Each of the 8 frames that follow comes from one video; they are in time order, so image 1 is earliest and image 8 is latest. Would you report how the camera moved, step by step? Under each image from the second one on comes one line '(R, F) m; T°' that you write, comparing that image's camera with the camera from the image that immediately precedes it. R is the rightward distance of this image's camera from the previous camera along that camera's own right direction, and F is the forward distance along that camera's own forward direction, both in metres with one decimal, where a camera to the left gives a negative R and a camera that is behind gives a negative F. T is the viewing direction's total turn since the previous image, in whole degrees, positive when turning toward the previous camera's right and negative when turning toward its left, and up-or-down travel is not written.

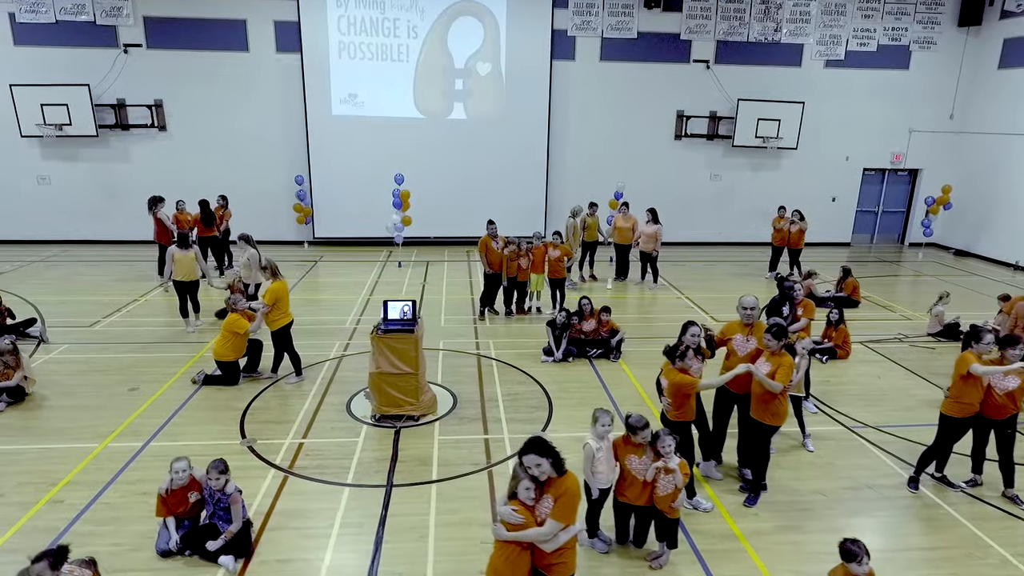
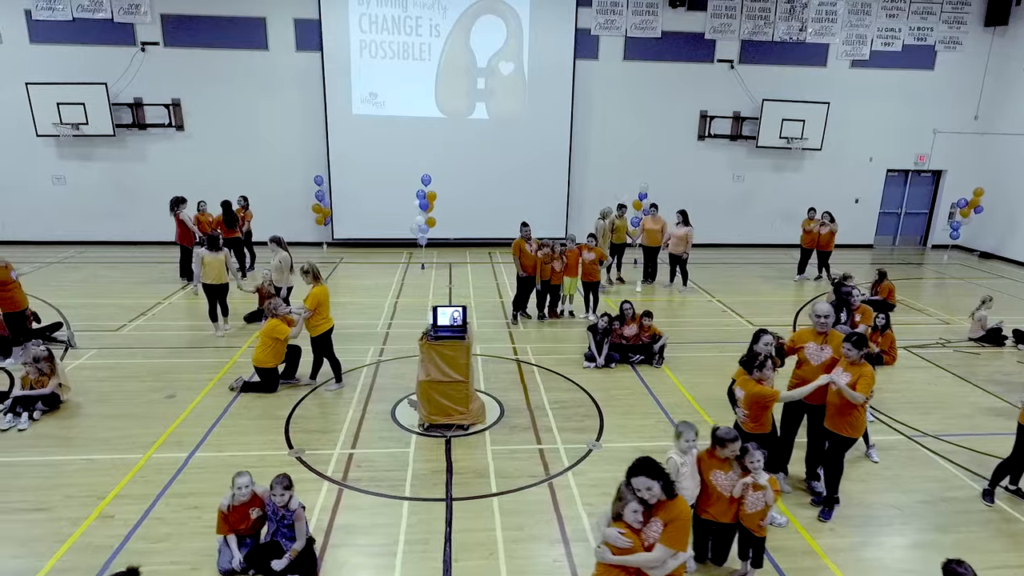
(-0.6, +0.2) m; 0°
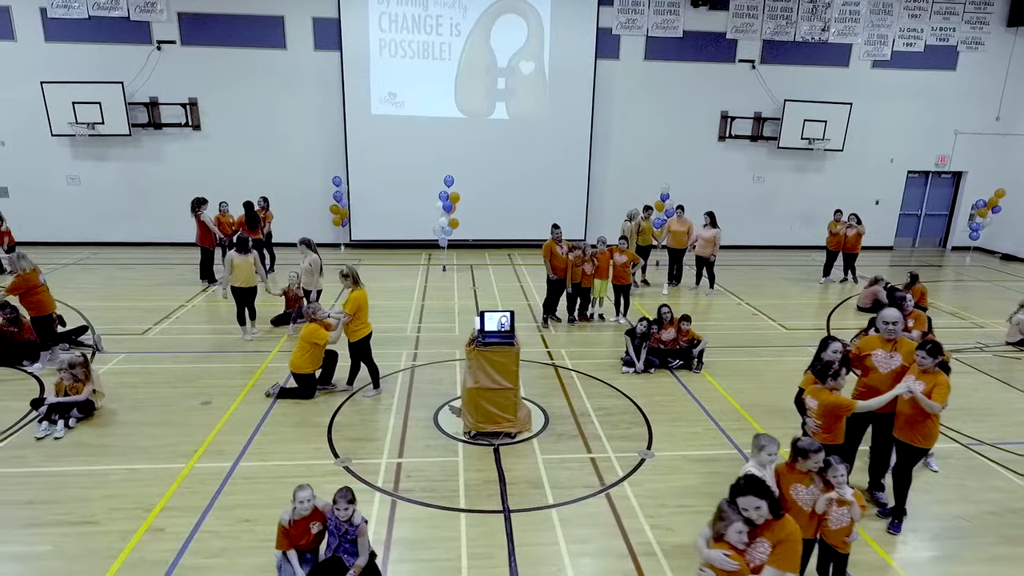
(-0.5, +0.1) m; 0°
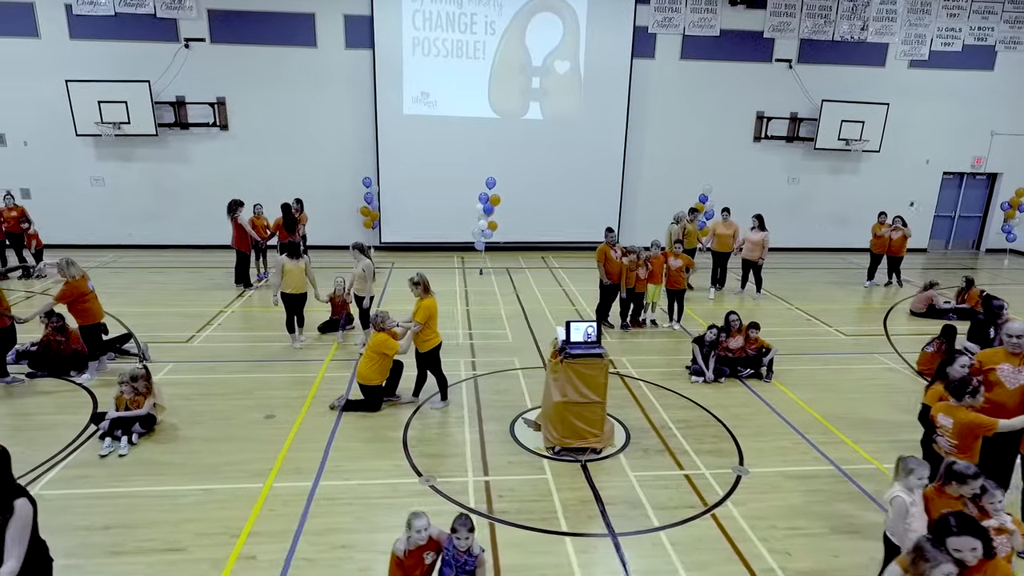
(-0.9, +0.2) m; 0°
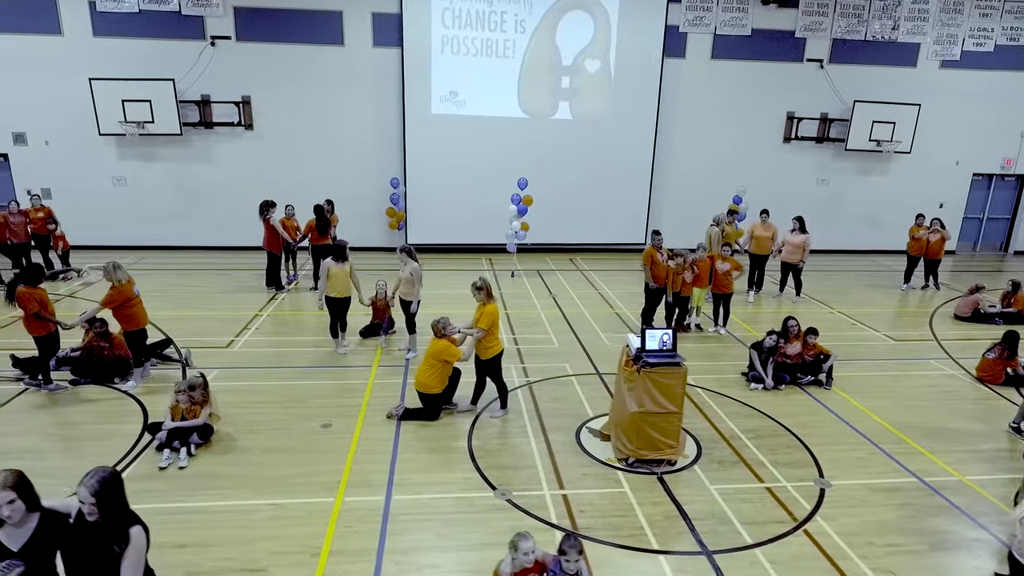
(-0.7, +0.2) m; 0°
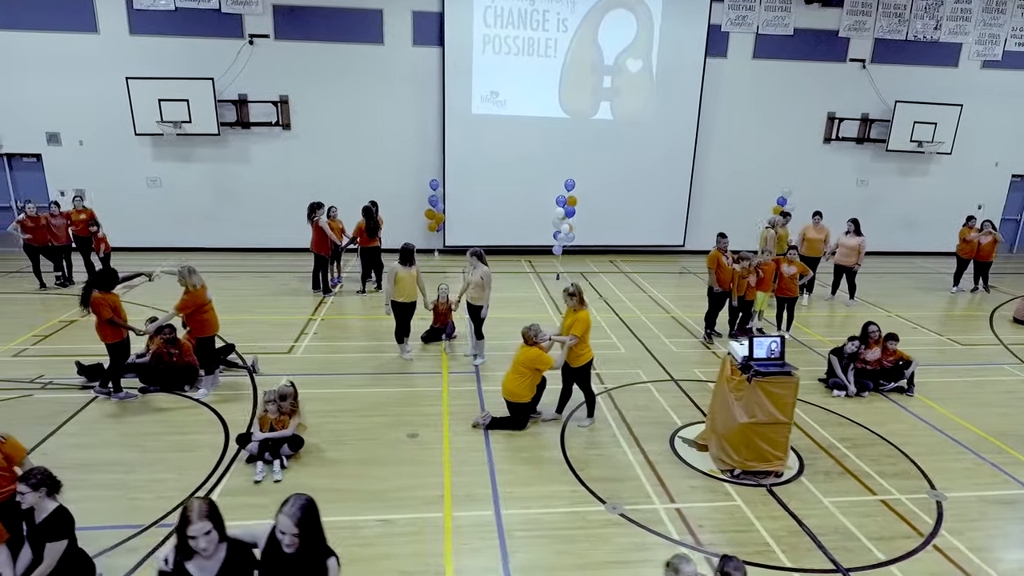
(-1.0, +0.2) m; 0°
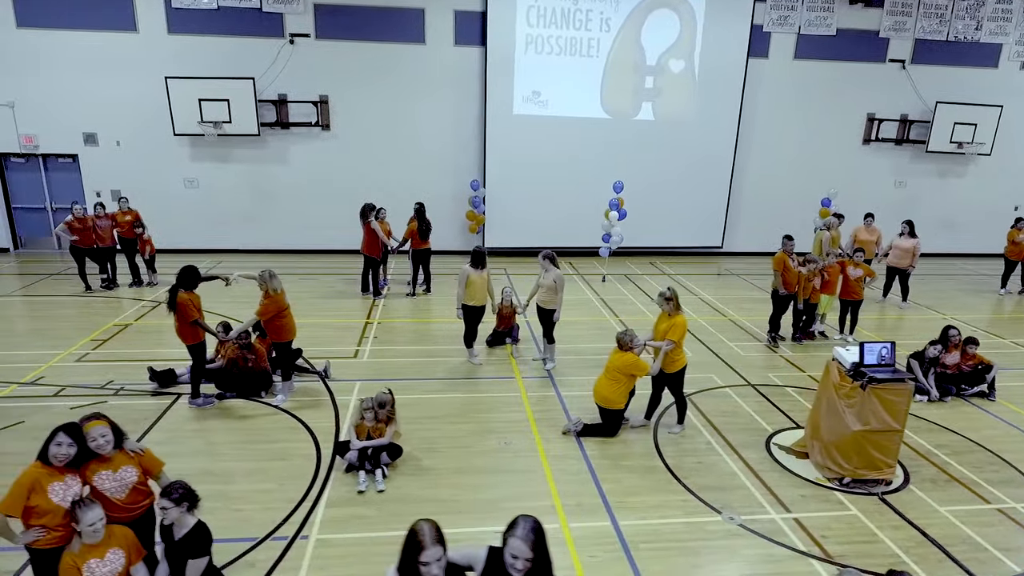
(-1.0, +0.1) m; 0°
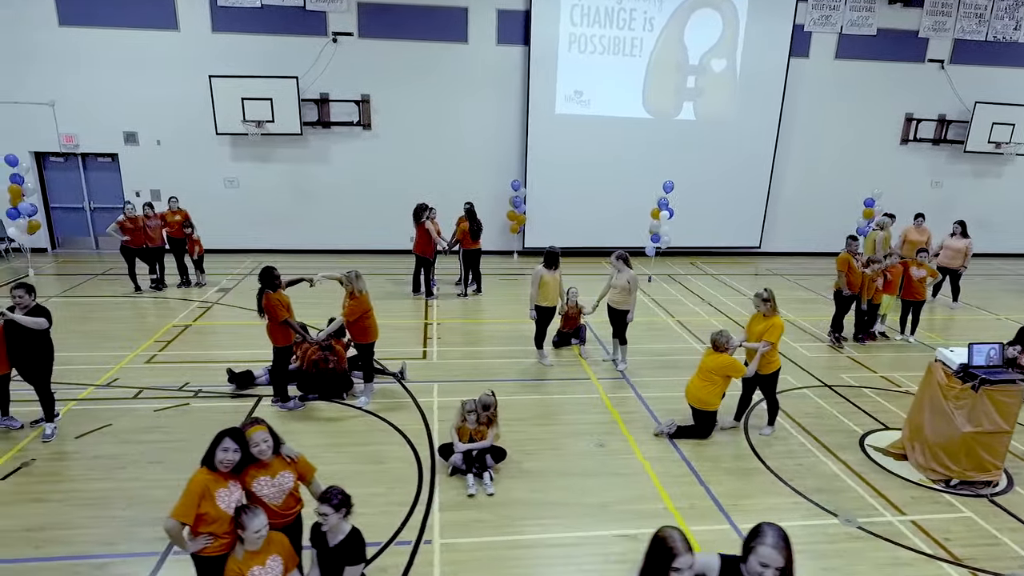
(-1.0, 0.0) m; 0°
